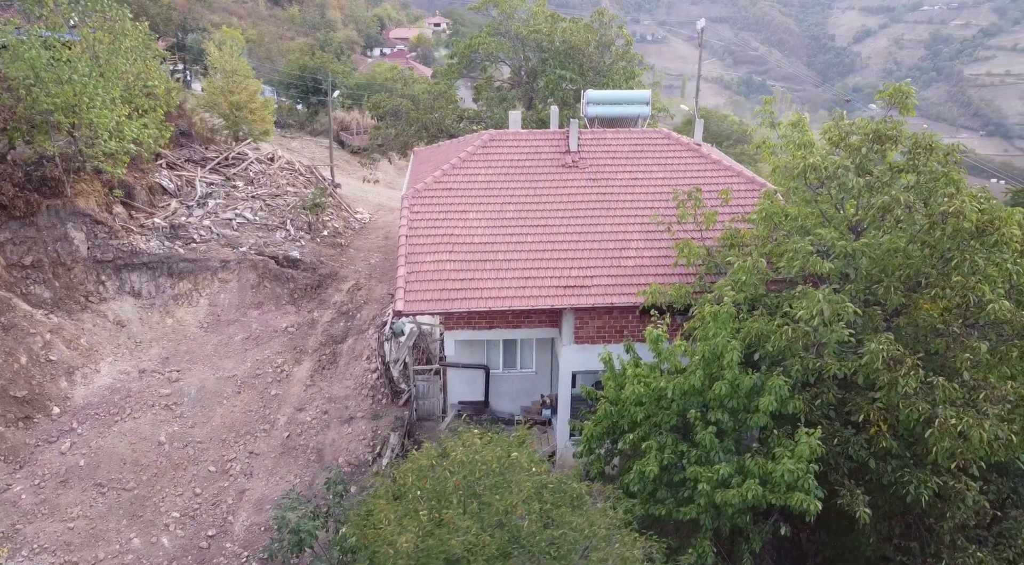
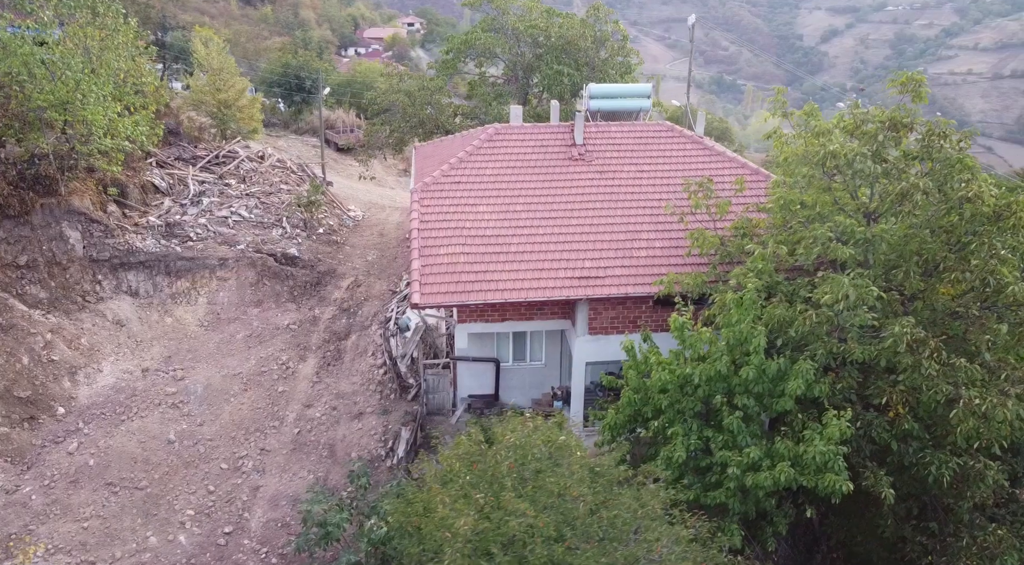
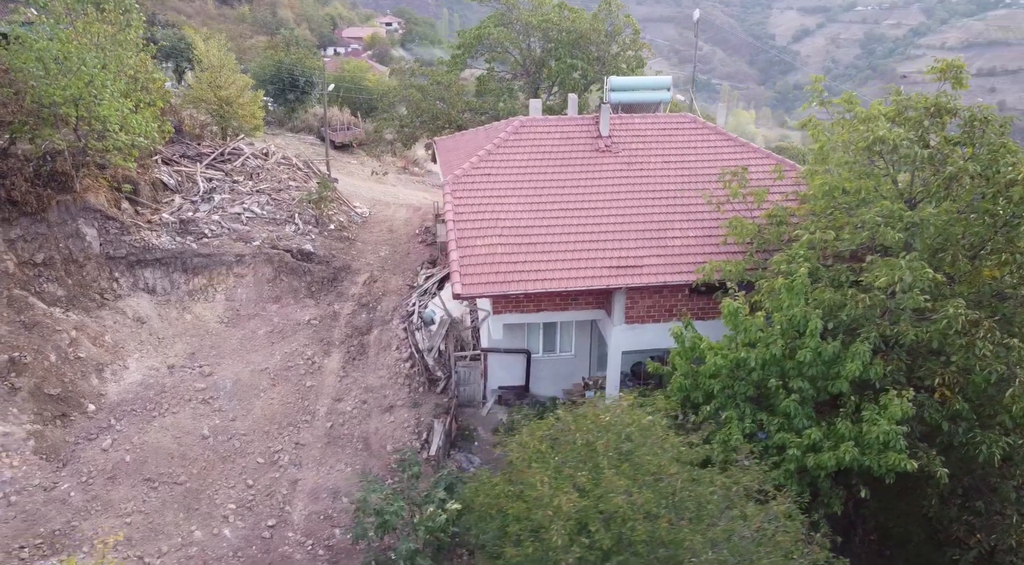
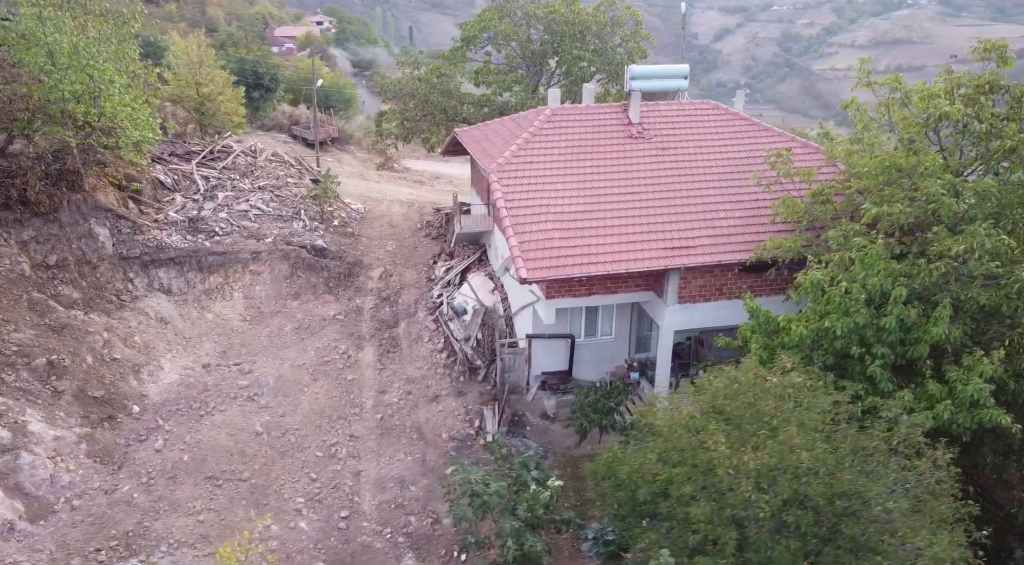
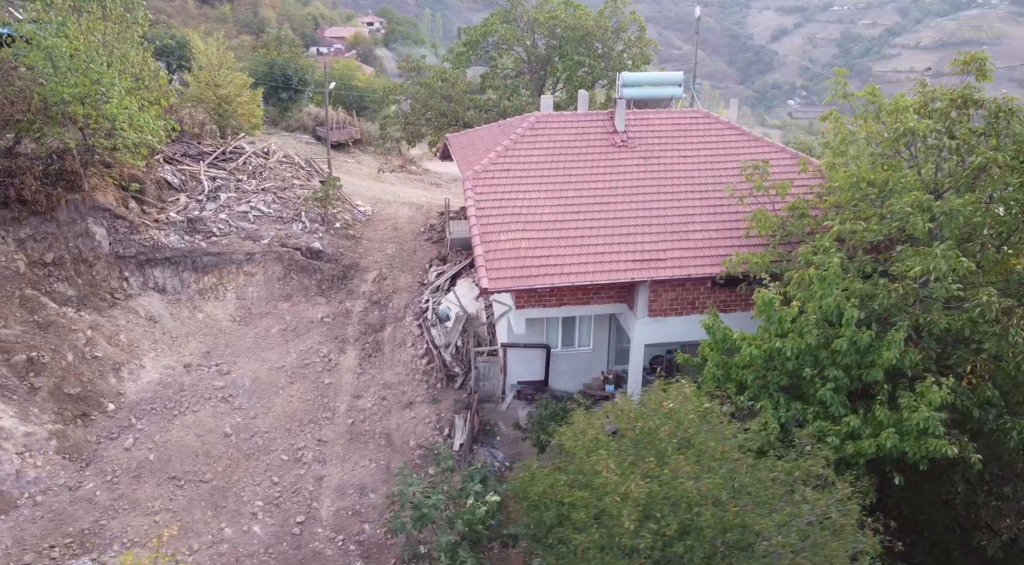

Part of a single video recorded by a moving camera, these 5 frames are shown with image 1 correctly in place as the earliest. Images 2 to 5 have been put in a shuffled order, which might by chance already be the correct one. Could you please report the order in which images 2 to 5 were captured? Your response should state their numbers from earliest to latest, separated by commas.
2, 3, 5, 4
